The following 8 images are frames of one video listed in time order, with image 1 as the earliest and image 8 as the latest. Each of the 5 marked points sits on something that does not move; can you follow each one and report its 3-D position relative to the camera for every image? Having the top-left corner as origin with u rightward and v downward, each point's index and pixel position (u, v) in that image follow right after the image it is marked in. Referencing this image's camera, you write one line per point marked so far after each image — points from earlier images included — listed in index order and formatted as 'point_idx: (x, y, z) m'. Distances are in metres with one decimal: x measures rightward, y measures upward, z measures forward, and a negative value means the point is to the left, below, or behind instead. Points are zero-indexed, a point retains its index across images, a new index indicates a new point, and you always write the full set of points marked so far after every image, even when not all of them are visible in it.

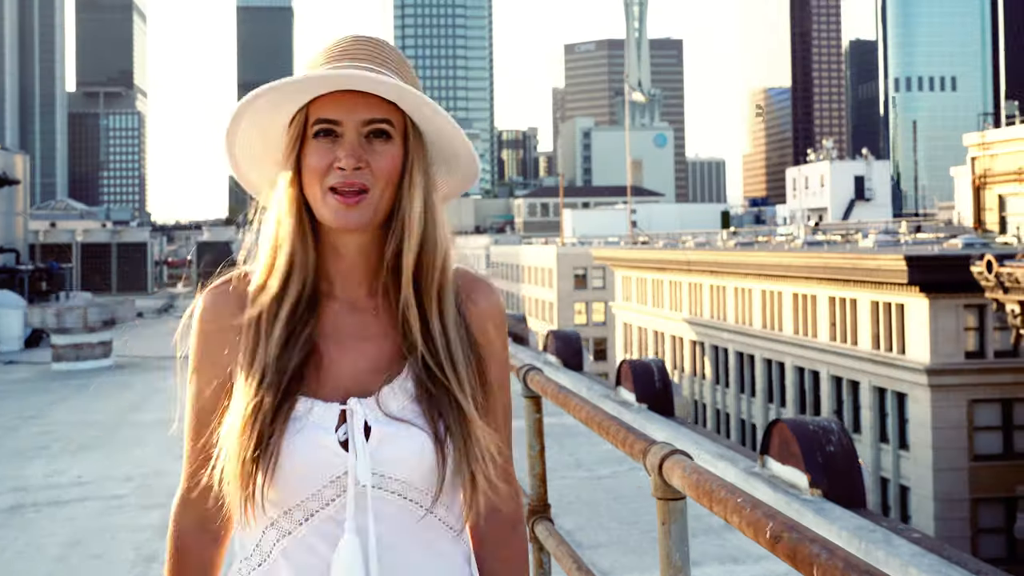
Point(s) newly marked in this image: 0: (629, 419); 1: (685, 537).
0: (+0.8, -0.9, +8.8) m
1: (+0.3, -0.5, +2.5) m
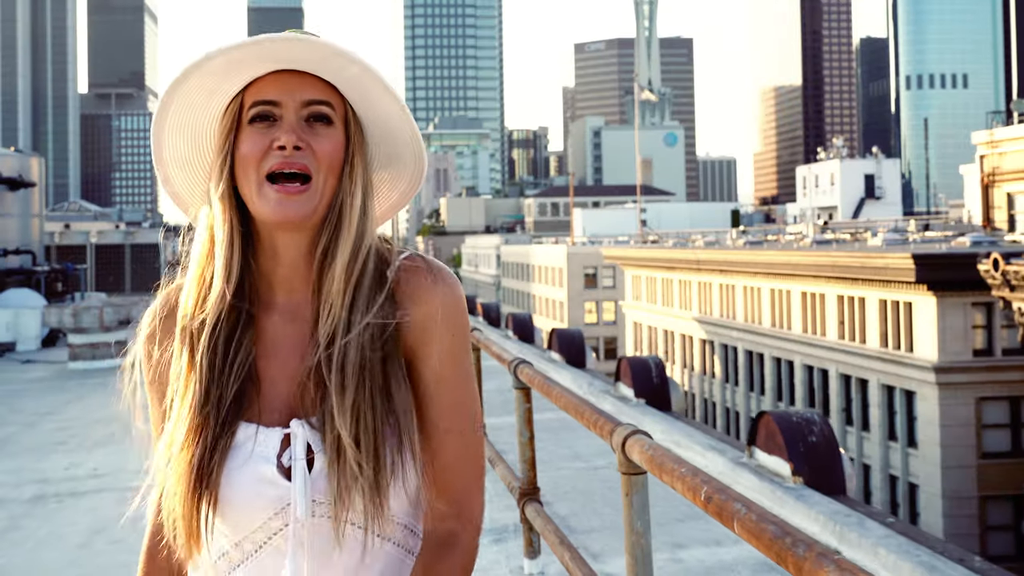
0: (+0.8, -0.9, +9.2) m
1: (+0.3, -0.5, +2.8) m
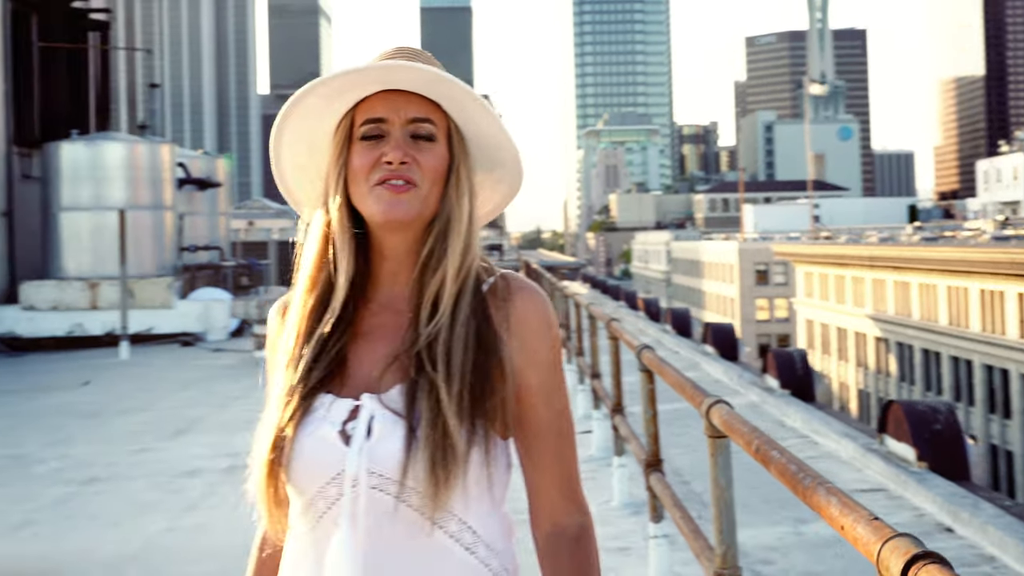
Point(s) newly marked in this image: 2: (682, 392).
0: (+1.9, -0.9, +9.6) m
1: (+0.6, -0.4, +3.3) m
2: (+0.5, -0.3, +3.8) m
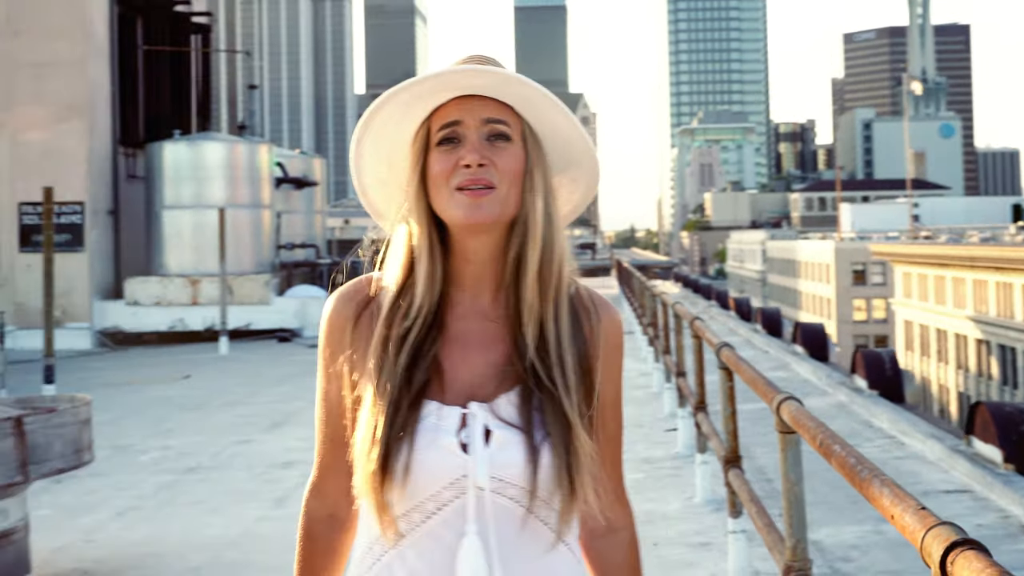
0: (+2.5, -0.9, +9.6) m
1: (+0.8, -0.4, +3.4) m
2: (+0.7, -0.3, +3.9) m
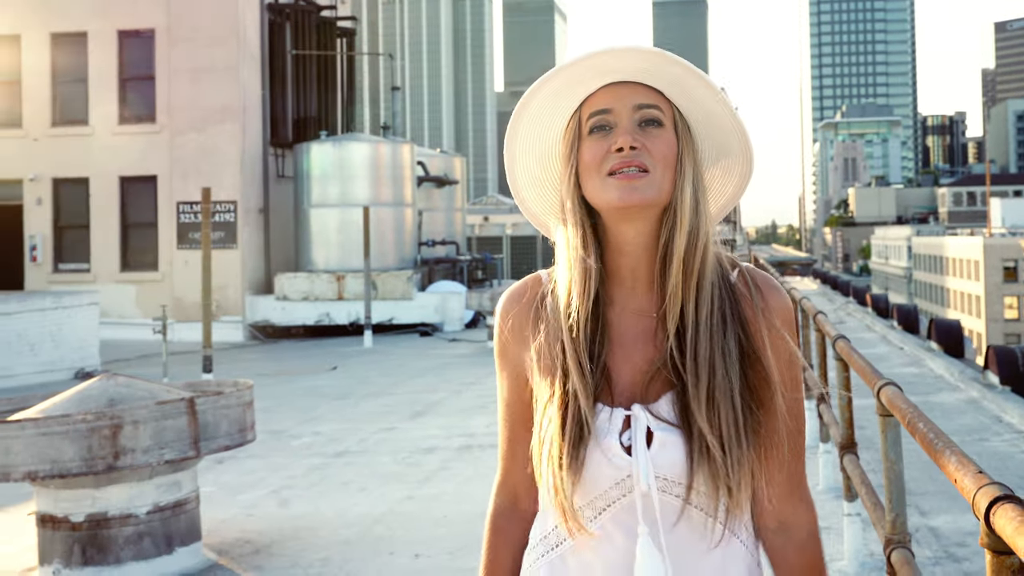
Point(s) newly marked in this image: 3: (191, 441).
0: (+3.5, -0.8, +9.6) m
1: (+1.1, -0.4, +3.7) m
2: (+1.1, -0.3, +4.2) m
3: (-1.4, -0.7, +5.9) m
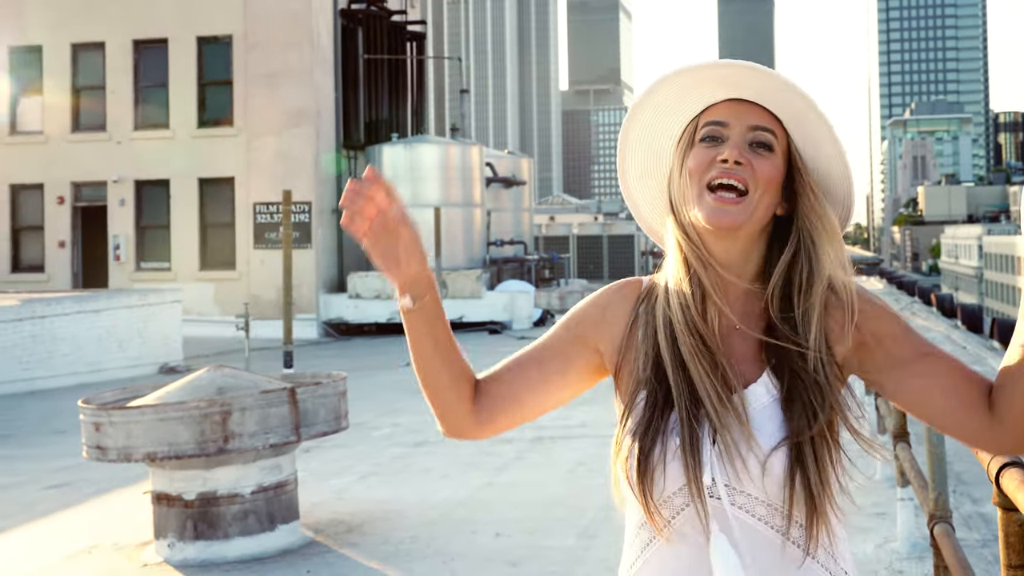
0: (+4.1, -0.8, +9.9) m
1: (+1.4, -0.4, +4.1) m
2: (+1.4, -0.3, +4.6) m
3: (-1.1, -0.7, +6.4) m
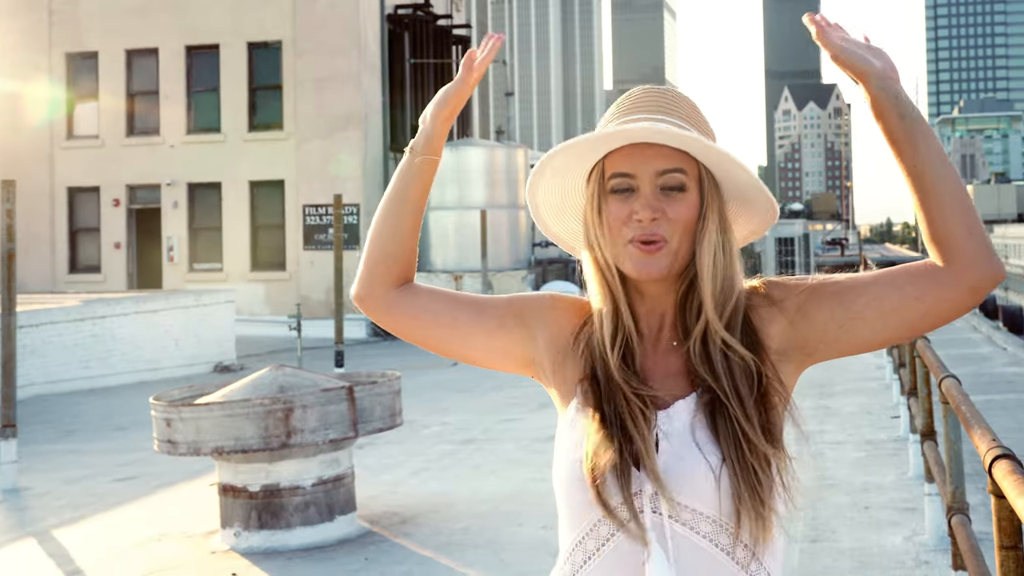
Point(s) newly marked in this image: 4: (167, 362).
0: (+4.4, -0.9, +10.1) m
1: (+1.5, -0.5, +4.4) m
2: (+1.6, -0.3, +4.9) m
3: (-0.8, -0.7, +6.8) m
4: (-4.5, -1.0, +16.9) m
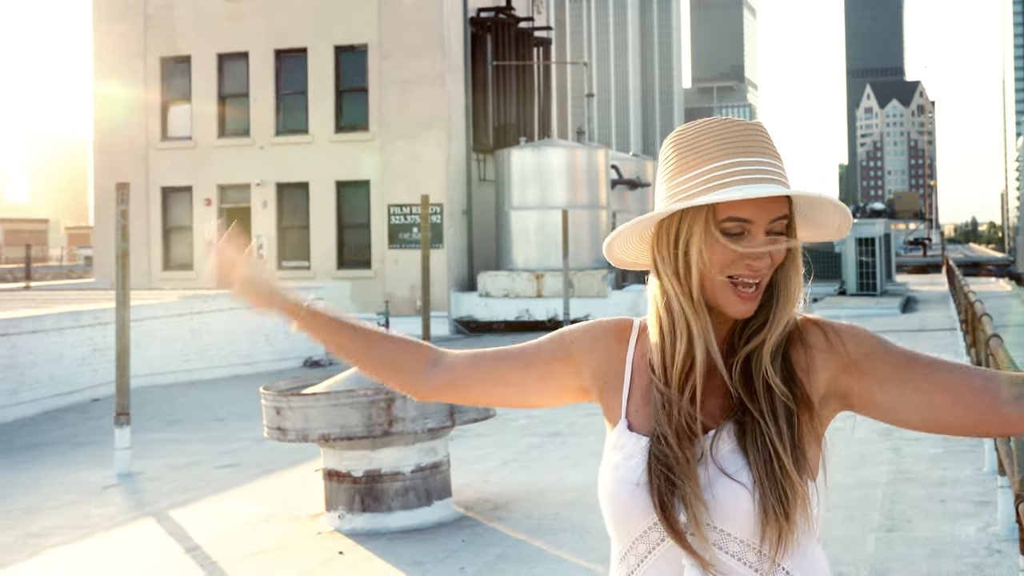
0: (+5.1, -0.9, +10.2) m
1: (+1.9, -0.5, +4.7) m
2: (+1.9, -0.3, +5.2) m
3: (-0.4, -0.7, +7.2) m
4: (-3.4, -0.9, +17.5) m
